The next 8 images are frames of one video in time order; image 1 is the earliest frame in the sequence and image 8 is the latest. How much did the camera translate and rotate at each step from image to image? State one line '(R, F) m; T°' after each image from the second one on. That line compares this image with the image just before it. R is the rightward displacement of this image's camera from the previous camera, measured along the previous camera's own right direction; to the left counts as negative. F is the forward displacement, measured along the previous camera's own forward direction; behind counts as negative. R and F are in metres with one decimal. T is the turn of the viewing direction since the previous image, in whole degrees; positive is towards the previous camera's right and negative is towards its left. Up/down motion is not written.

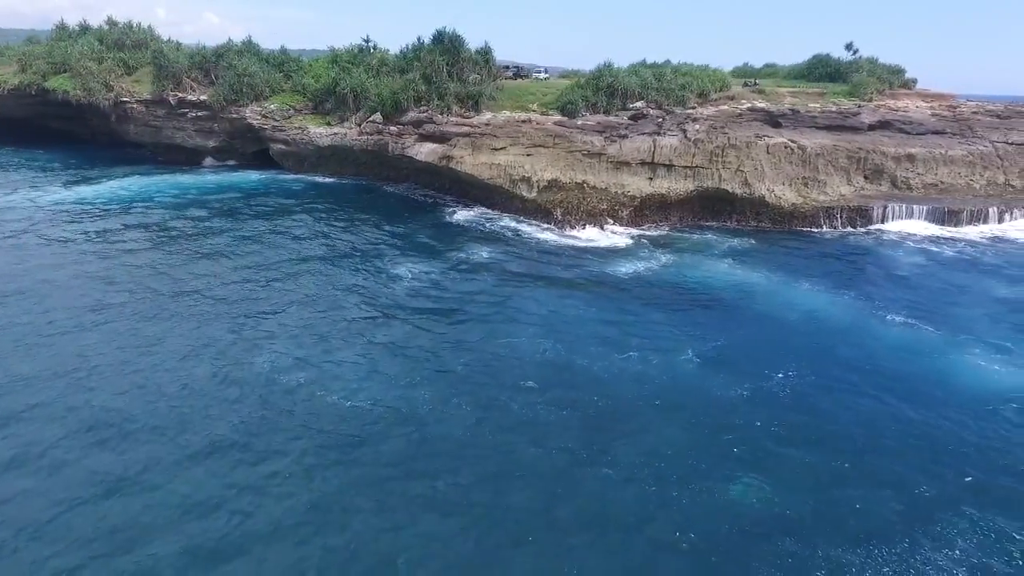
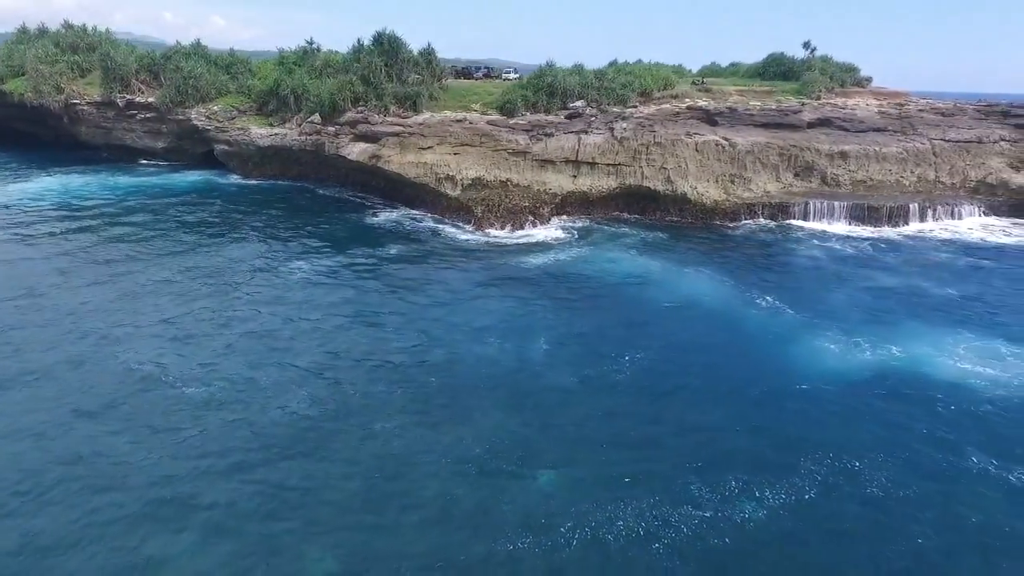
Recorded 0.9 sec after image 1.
(+4.6, -0.6) m; -1°
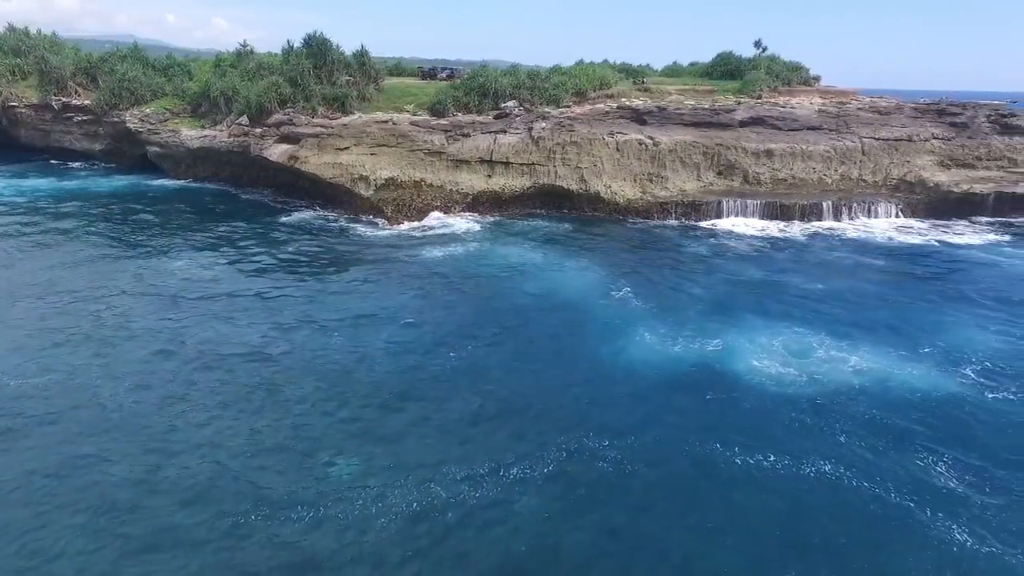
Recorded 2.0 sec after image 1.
(+5.1, -0.2) m; 0°
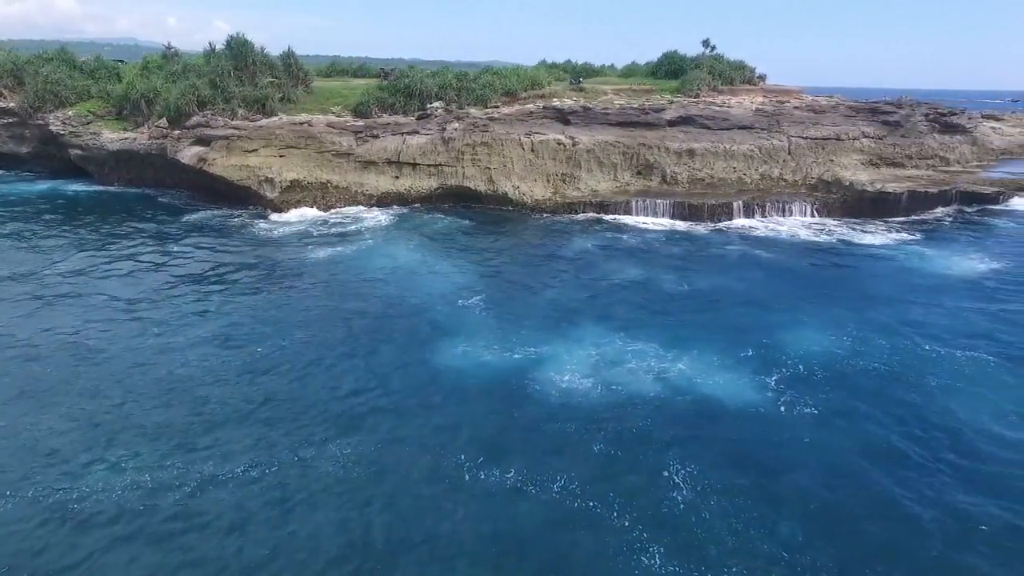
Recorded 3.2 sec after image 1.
(+5.4, +0.3) m; 0°
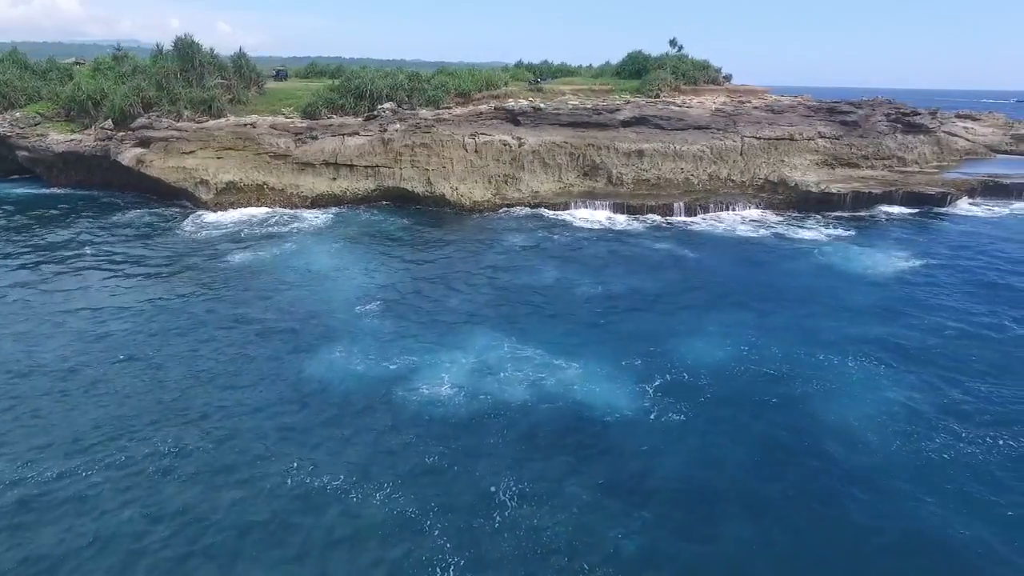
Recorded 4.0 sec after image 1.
(+3.7, +0.4) m; 0°
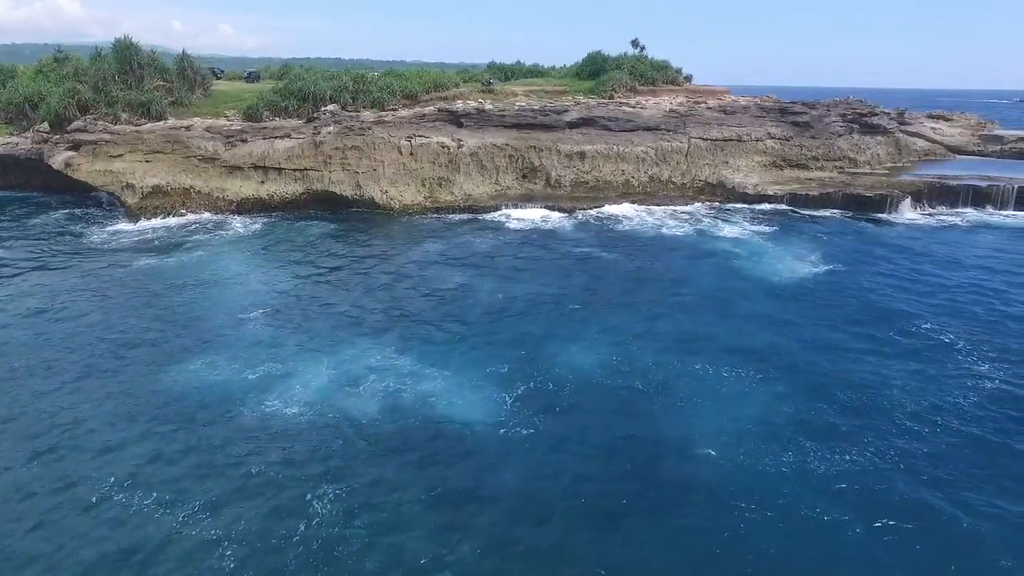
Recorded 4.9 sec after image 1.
(+4.0, +0.5) m; 0°
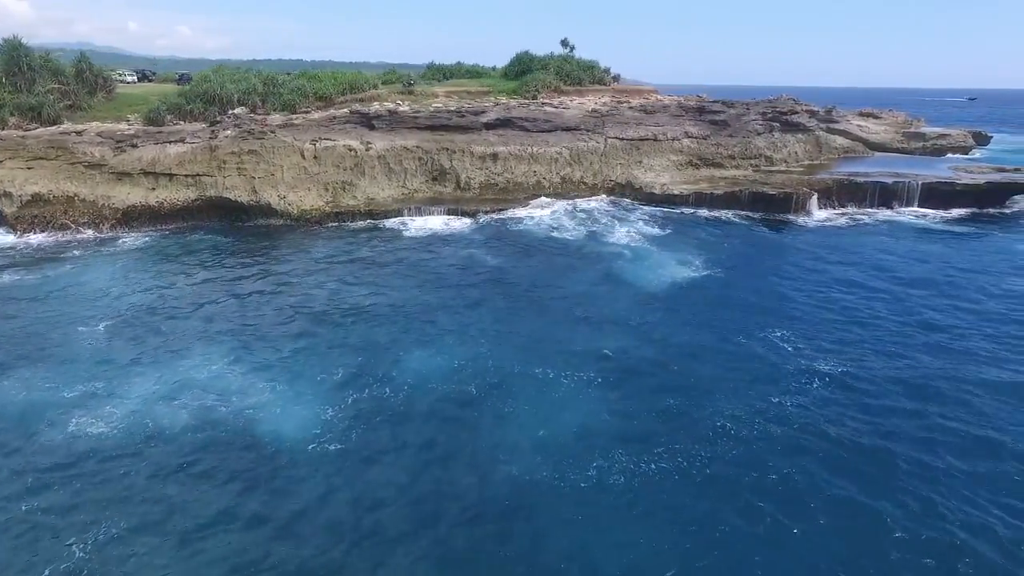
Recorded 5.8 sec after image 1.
(+3.6, +0.6) m; +3°
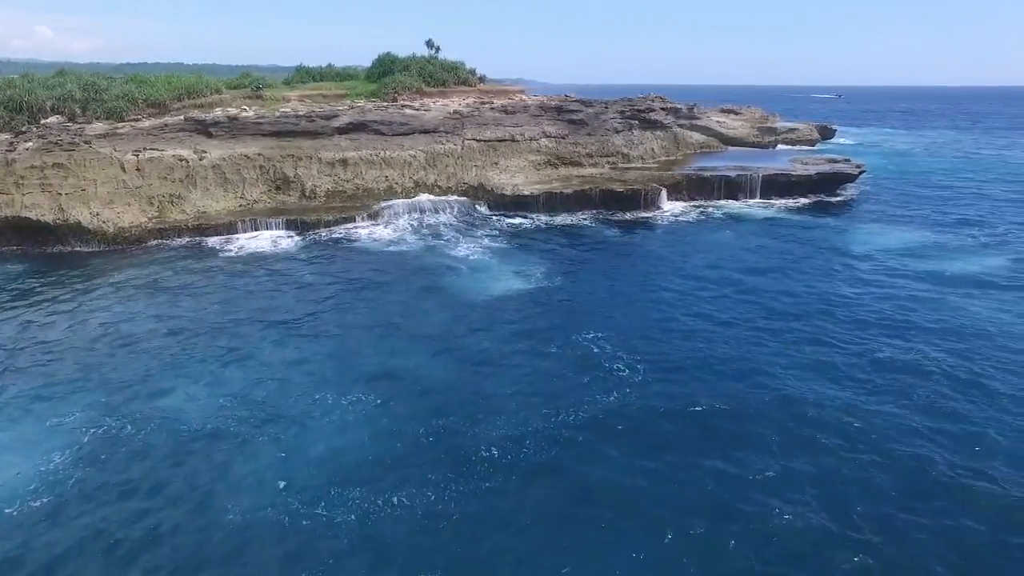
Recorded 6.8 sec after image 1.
(+3.3, +0.6) m; +8°
